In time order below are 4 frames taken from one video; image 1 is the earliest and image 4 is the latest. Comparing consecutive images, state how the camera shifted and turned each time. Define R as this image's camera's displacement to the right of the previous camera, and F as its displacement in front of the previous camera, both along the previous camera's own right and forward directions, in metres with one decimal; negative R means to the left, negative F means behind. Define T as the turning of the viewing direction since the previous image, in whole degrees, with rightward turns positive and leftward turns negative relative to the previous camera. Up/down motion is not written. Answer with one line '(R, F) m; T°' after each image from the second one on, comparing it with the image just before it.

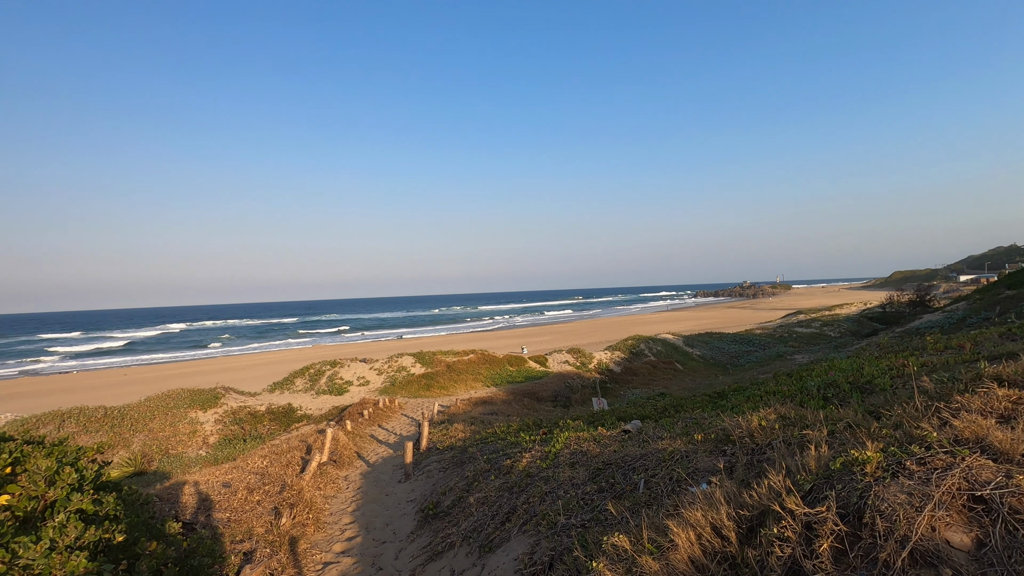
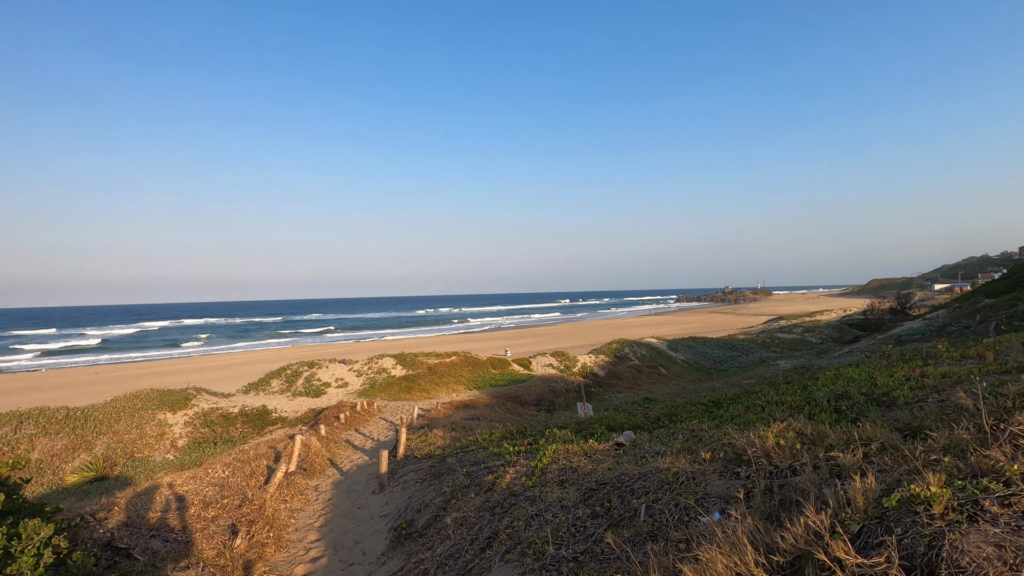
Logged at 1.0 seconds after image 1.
(0.0, +0.5) m; +2°
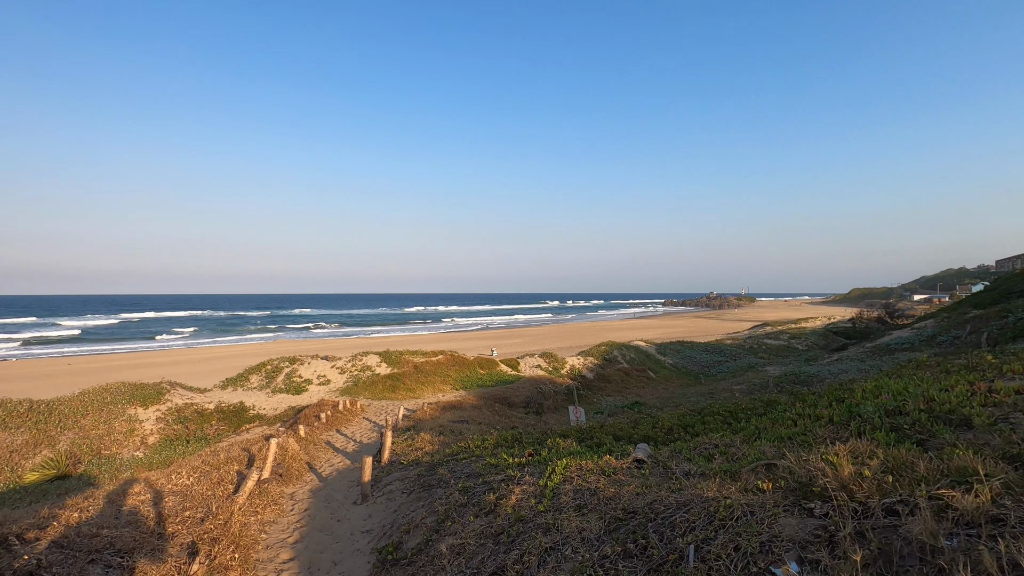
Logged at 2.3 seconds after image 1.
(-0.2, +0.7) m; +2°
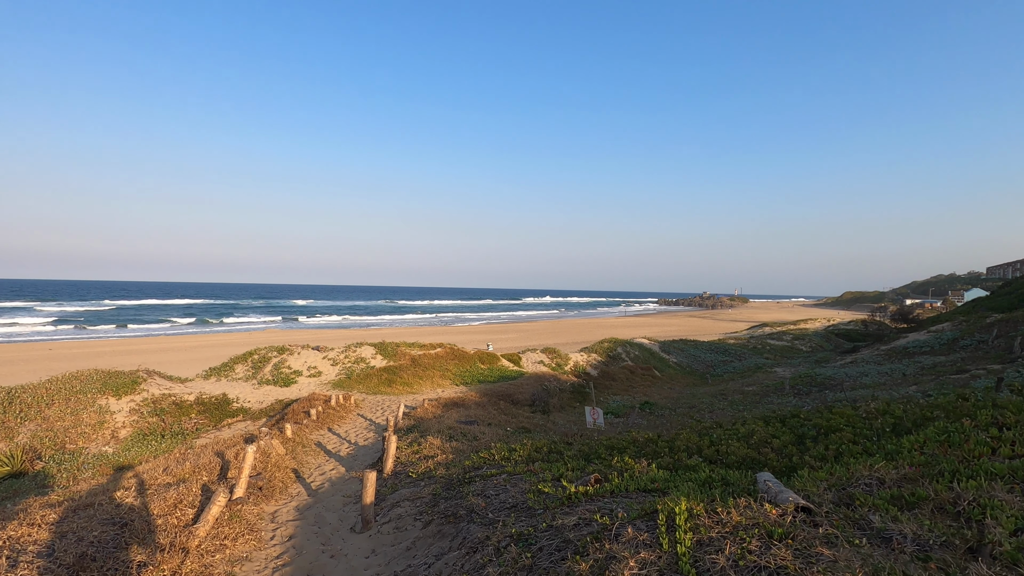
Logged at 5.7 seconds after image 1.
(-0.8, +1.8) m; +1°
